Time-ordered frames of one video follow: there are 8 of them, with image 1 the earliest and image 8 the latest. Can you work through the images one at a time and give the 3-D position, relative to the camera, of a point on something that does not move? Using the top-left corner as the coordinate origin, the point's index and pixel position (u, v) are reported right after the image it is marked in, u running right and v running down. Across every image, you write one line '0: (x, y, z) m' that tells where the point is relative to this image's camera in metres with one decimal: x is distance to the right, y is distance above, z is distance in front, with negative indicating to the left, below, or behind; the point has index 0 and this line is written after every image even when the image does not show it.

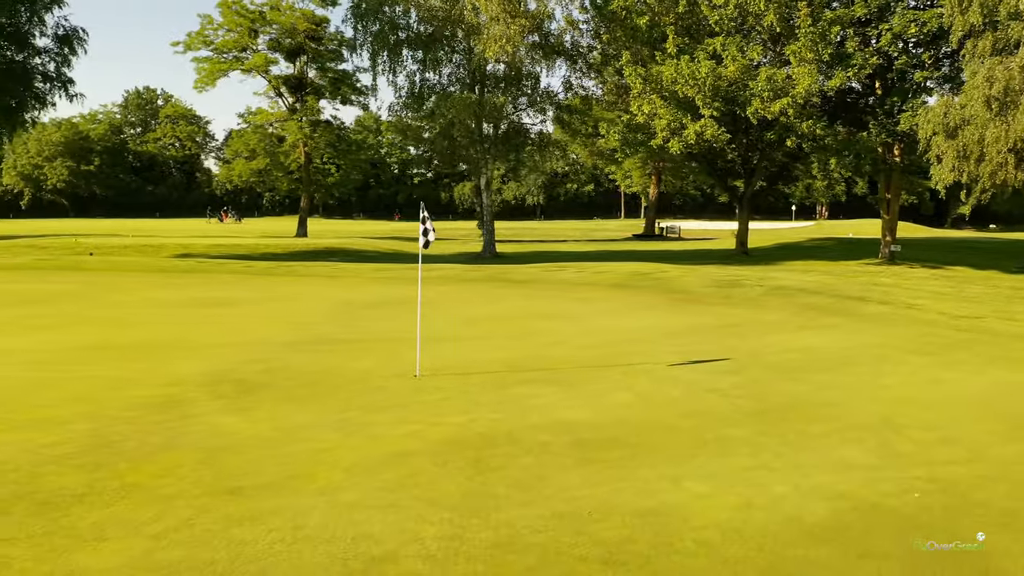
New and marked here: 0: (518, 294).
0: (+0.1, -0.1, +19.6) m
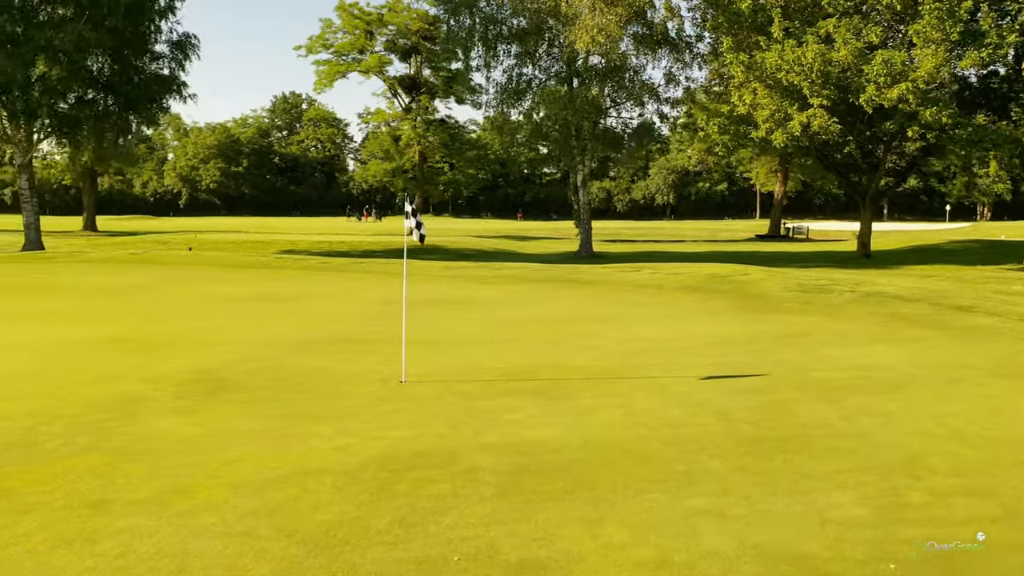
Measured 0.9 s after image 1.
0: (+1.5, -0.1, +18.5) m
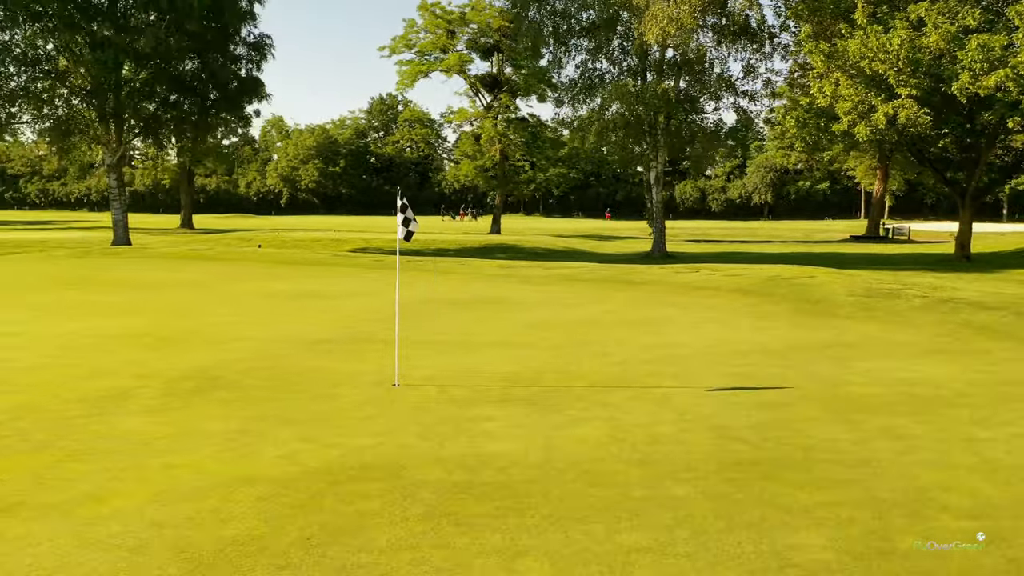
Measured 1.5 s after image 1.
0: (+2.5, -0.1, +17.6) m
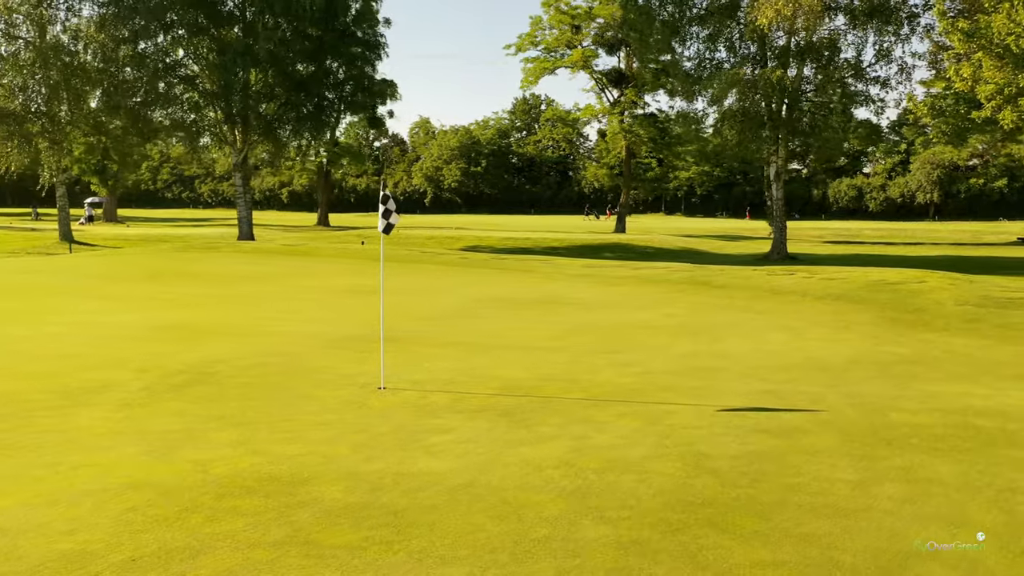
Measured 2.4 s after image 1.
0: (+3.8, -0.2, +16.2) m
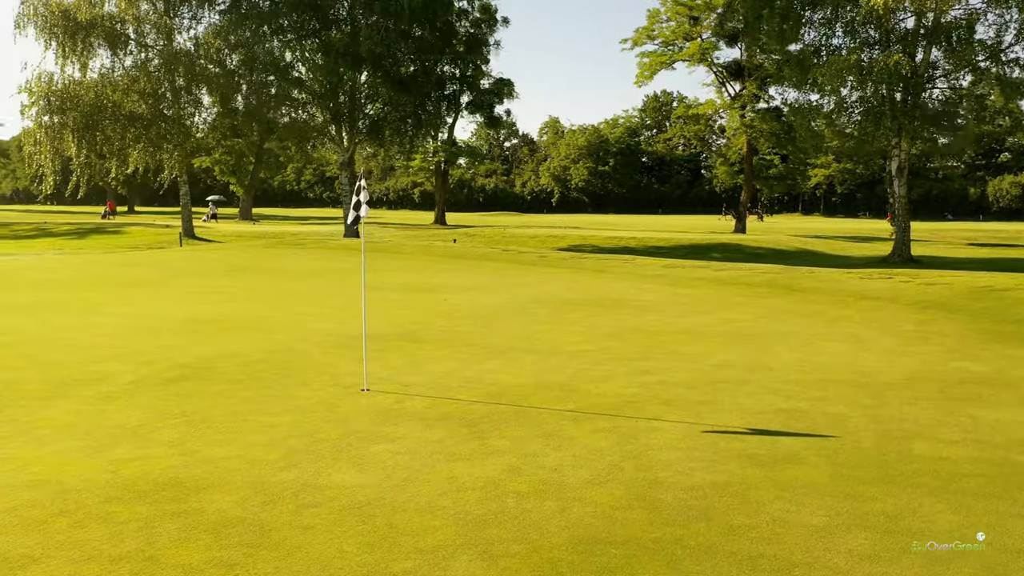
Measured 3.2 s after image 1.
0: (+4.8, -0.3, +14.8) m
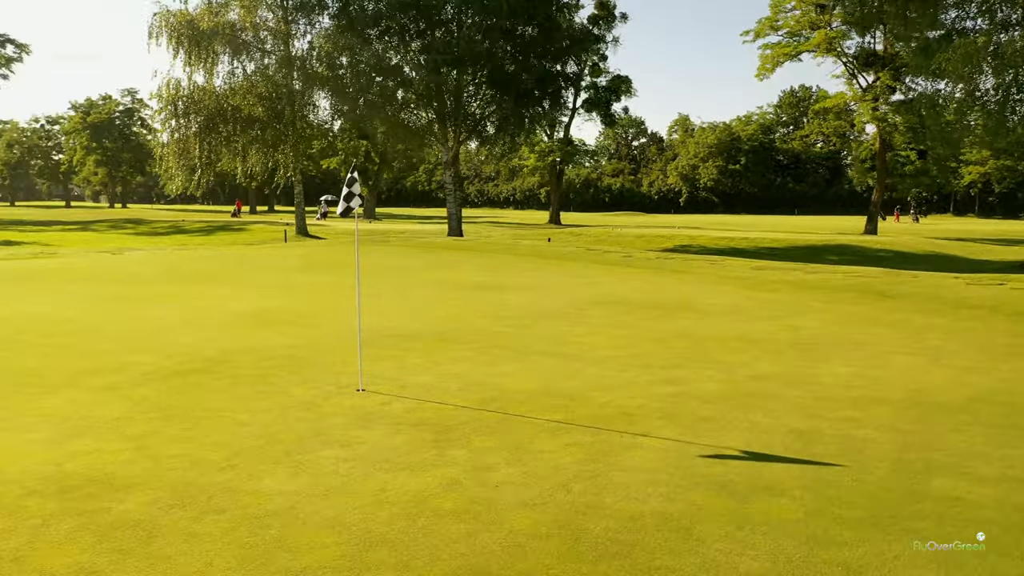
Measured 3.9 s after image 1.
0: (+5.7, -0.3, +13.4) m
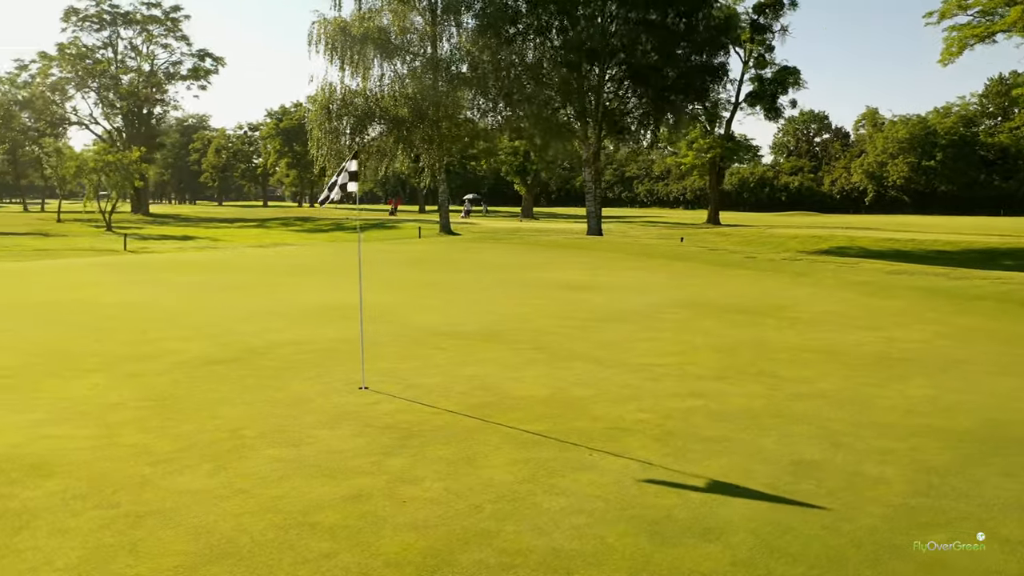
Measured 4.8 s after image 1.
0: (+6.7, -0.5, +11.5) m
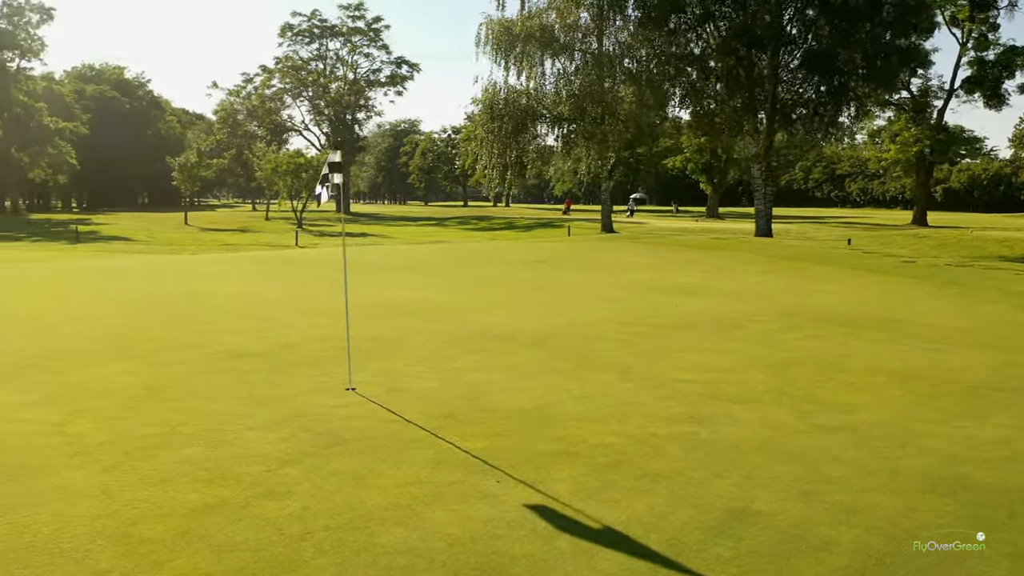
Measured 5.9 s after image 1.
0: (+7.3, -0.6, +9.1) m
